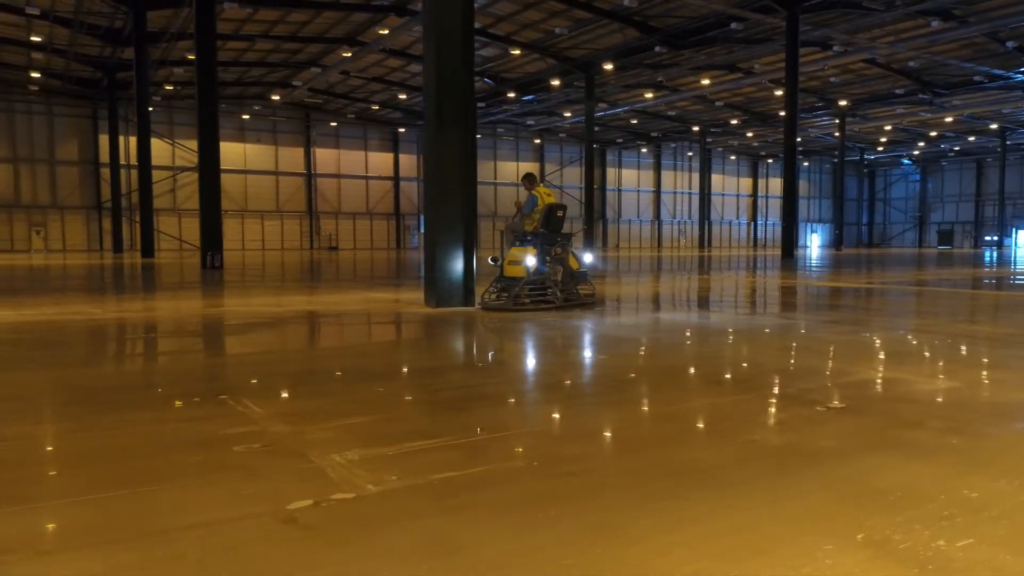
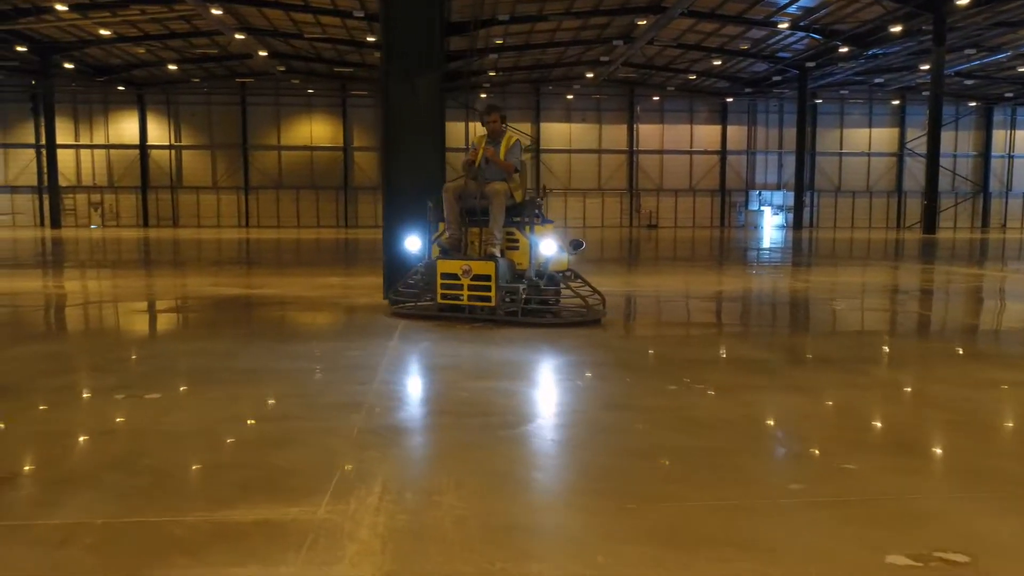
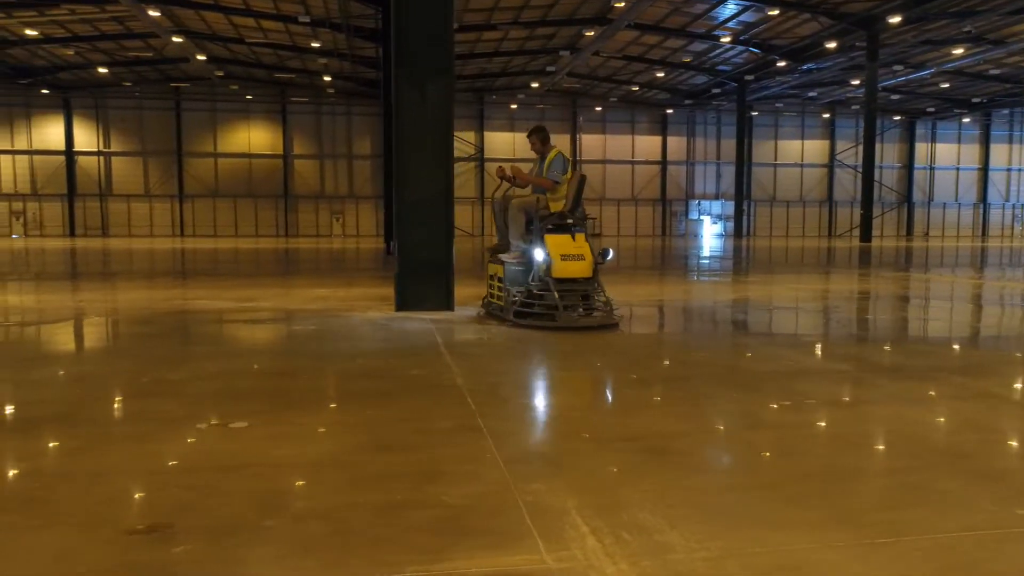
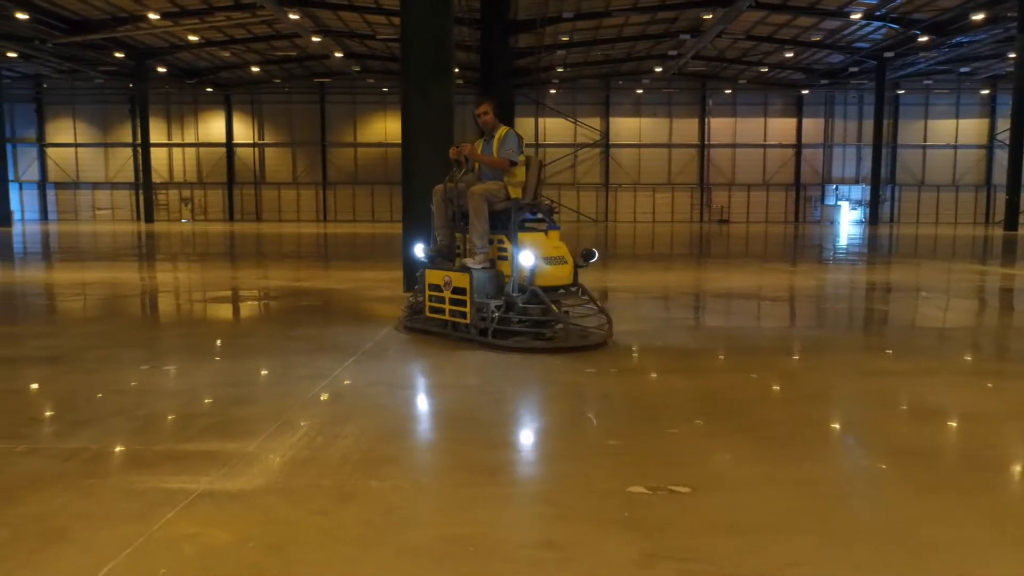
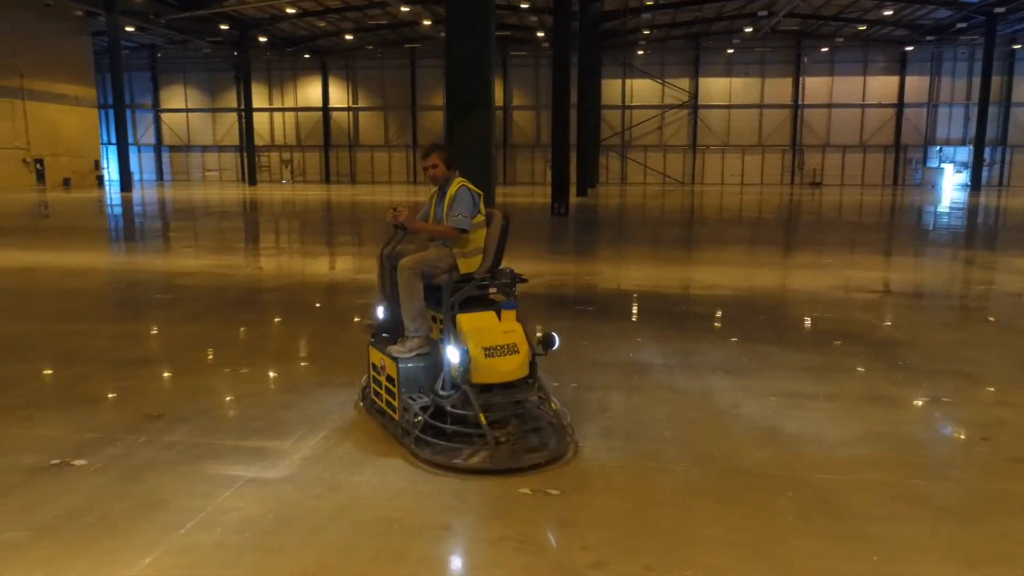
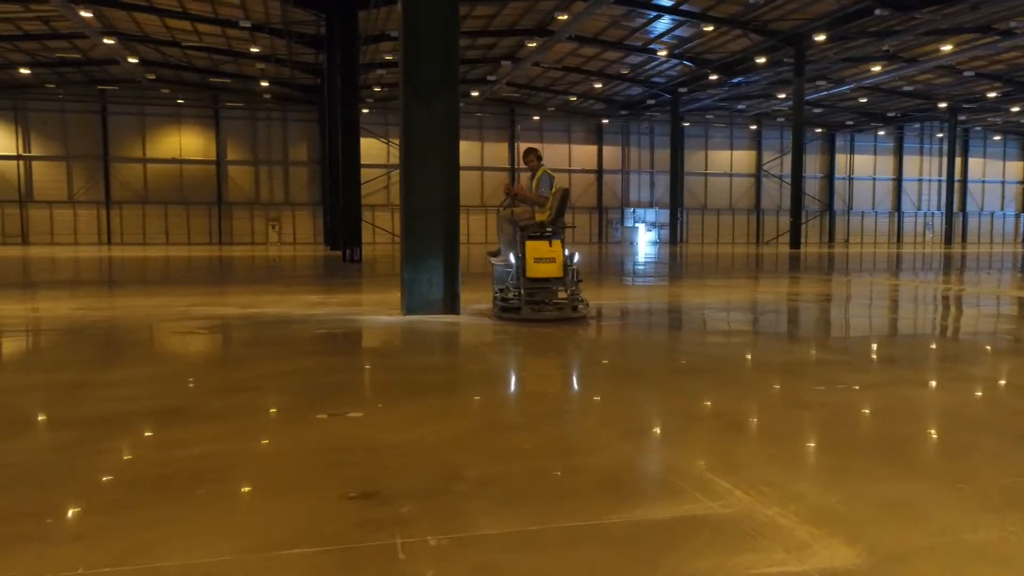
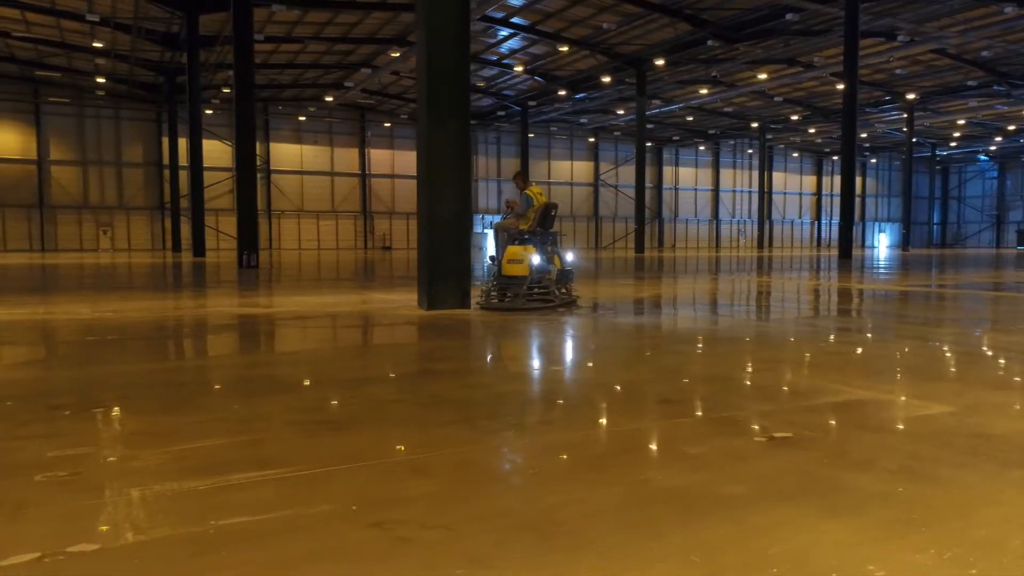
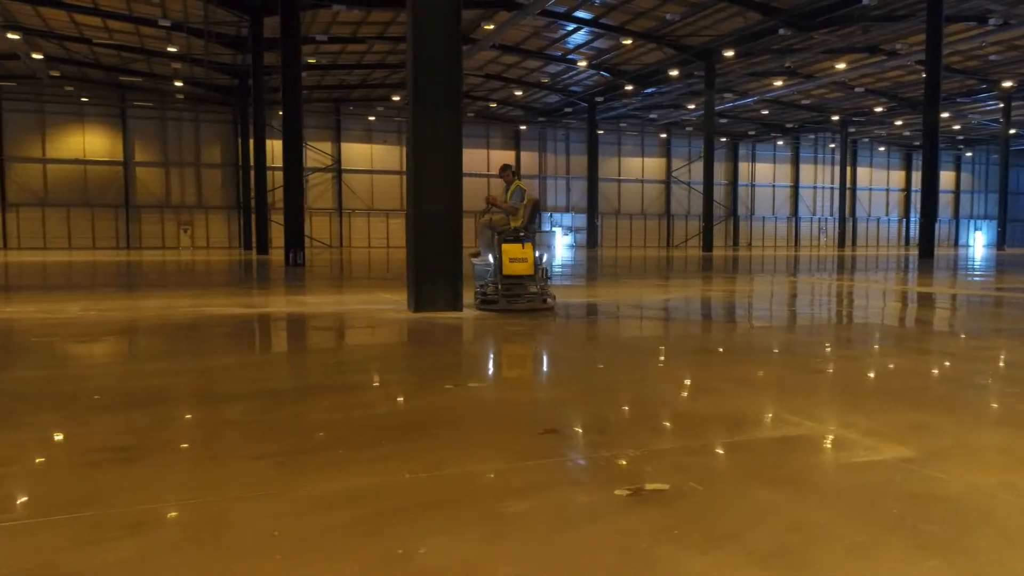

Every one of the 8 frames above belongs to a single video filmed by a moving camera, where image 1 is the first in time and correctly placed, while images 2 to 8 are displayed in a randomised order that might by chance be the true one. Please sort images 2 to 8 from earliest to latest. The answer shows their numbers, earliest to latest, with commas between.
7, 8, 6, 3, 2, 4, 5
